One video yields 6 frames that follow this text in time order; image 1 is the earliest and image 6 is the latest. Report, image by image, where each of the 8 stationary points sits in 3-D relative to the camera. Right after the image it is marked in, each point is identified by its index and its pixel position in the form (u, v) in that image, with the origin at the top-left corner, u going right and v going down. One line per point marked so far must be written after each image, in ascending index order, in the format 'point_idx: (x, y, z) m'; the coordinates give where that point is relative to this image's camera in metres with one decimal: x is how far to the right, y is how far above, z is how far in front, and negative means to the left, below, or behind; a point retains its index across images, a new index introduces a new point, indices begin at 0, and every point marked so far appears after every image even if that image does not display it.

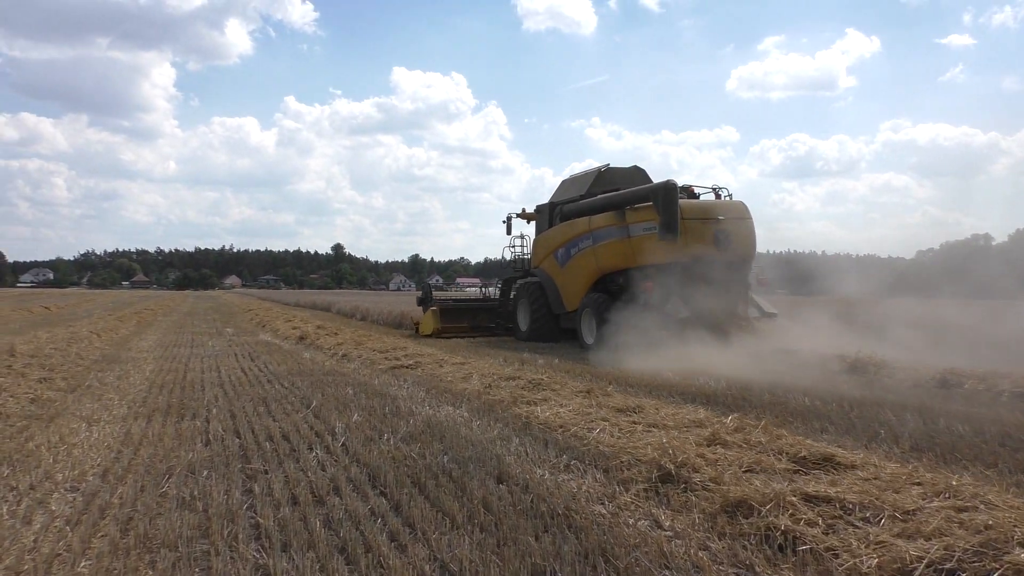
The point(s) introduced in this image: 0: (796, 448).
0: (+1.3, -0.7, +3.5) m
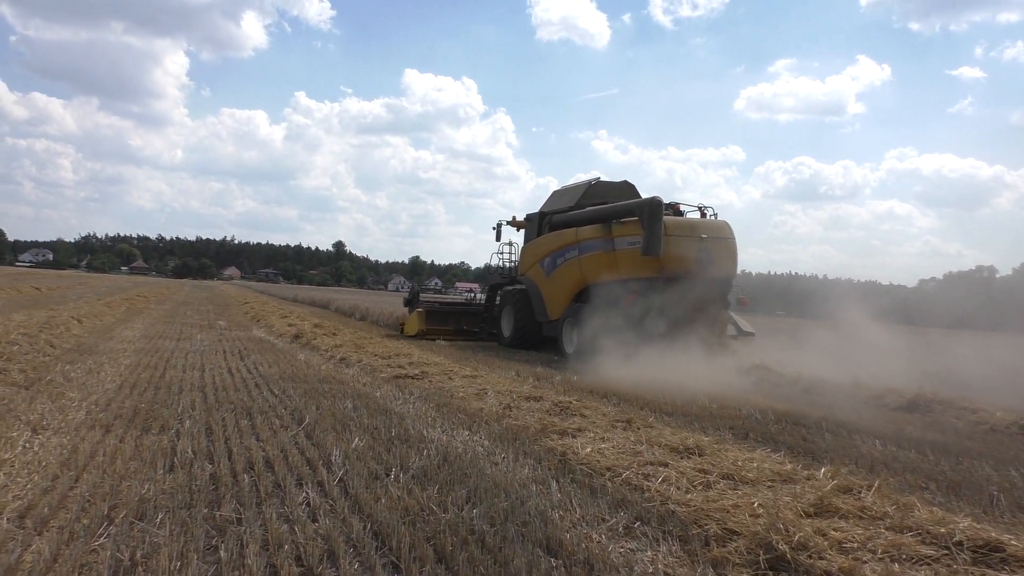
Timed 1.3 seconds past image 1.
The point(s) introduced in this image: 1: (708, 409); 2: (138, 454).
0: (+1.5, -0.8, +2.7) m
1: (+1.8, -1.1, +7.2) m
2: (-1.7, -0.8, +3.6) m
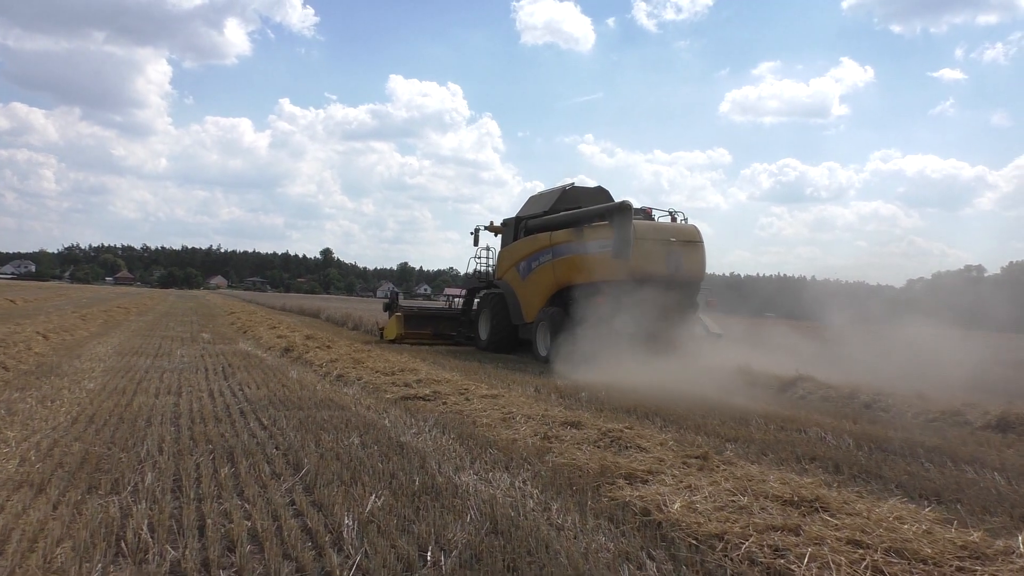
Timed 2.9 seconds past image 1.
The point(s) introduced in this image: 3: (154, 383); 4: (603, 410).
0: (+1.8, -0.8, +1.7) m
1: (+2.0, -1.1, +6.2) m
2: (-1.5, -0.8, +2.6) m
3: (-3.4, -0.9, +7.4) m
4: (+0.8, -1.1, +6.7) m
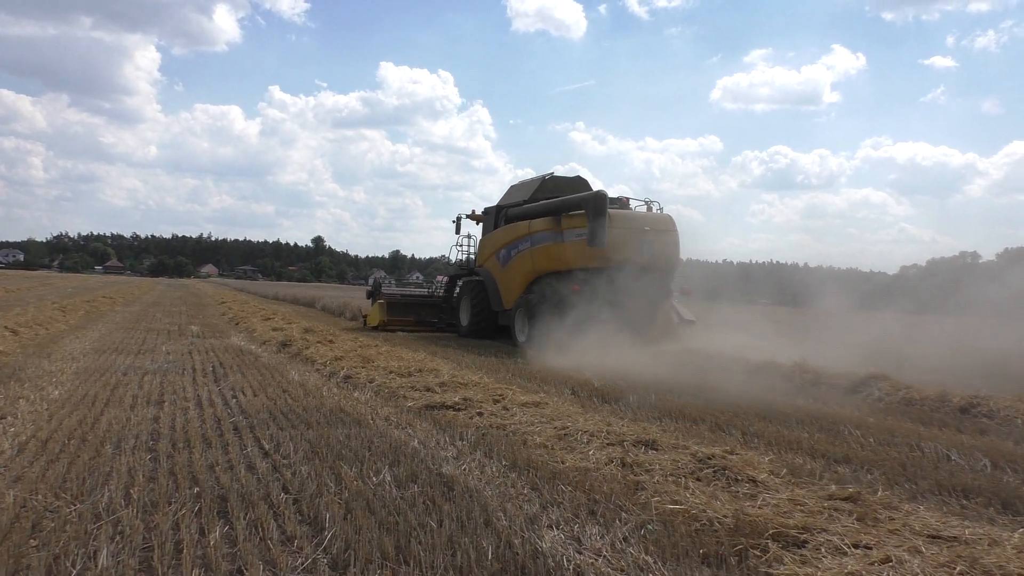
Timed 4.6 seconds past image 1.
0: (+1.9, -0.8, +1.4) m
1: (+2.2, -1.1, +5.9) m
2: (-1.3, -0.8, +2.2) m
3: (-3.3, -0.9, +7.0) m
4: (+0.9, -1.0, +6.4) m
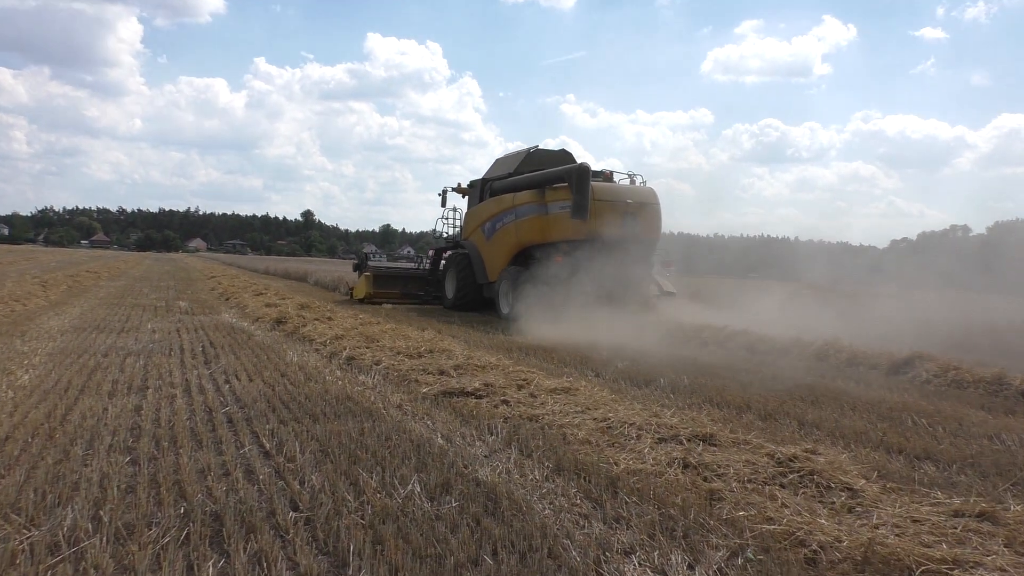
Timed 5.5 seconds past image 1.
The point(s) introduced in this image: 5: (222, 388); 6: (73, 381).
0: (+2.2, -0.8, +0.7) m
1: (+2.4, -0.9, +5.2) m
2: (-1.0, -0.8, +1.5) m
3: (-3.1, -0.7, +6.2) m
4: (+1.2, -0.8, +5.7) m
5: (-2.1, -0.7, +5.9) m
6: (-3.4, -0.7, +6.1) m
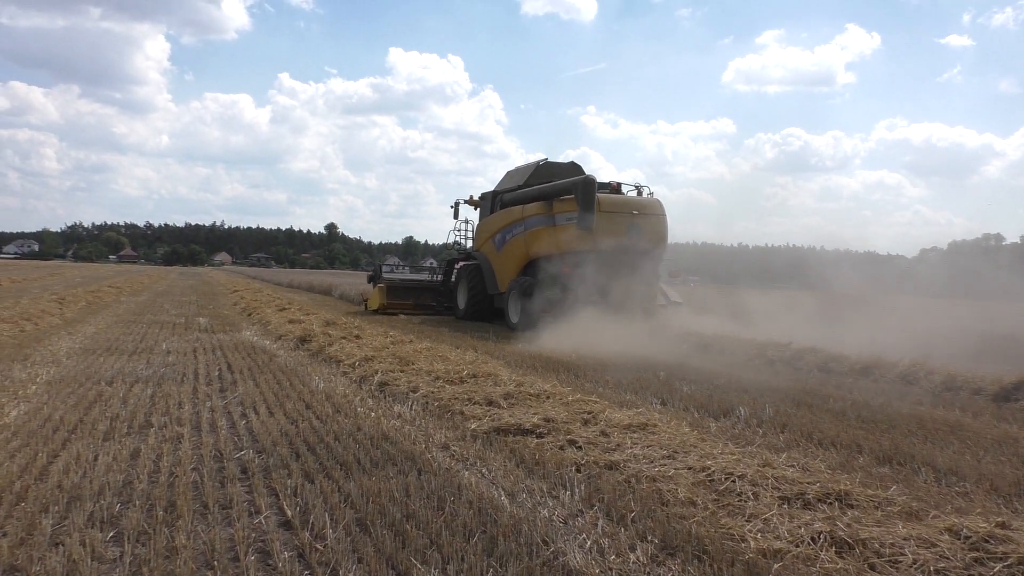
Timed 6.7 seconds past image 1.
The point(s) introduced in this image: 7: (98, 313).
0: (+2.5, -0.8, -0.3) m
1: (+2.8, -1.0, +4.2) m
2: (-0.7, -0.8, +0.6) m
3: (-2.7, -0.8, +5.4) m
4: (+1.6, -0.9, +4.7) m
5: (-1.7, -0.8, +5.0) m
6: (-3.0, -0.8, +5.3) m
7: (-8.2, -0.5, +15.7) m
